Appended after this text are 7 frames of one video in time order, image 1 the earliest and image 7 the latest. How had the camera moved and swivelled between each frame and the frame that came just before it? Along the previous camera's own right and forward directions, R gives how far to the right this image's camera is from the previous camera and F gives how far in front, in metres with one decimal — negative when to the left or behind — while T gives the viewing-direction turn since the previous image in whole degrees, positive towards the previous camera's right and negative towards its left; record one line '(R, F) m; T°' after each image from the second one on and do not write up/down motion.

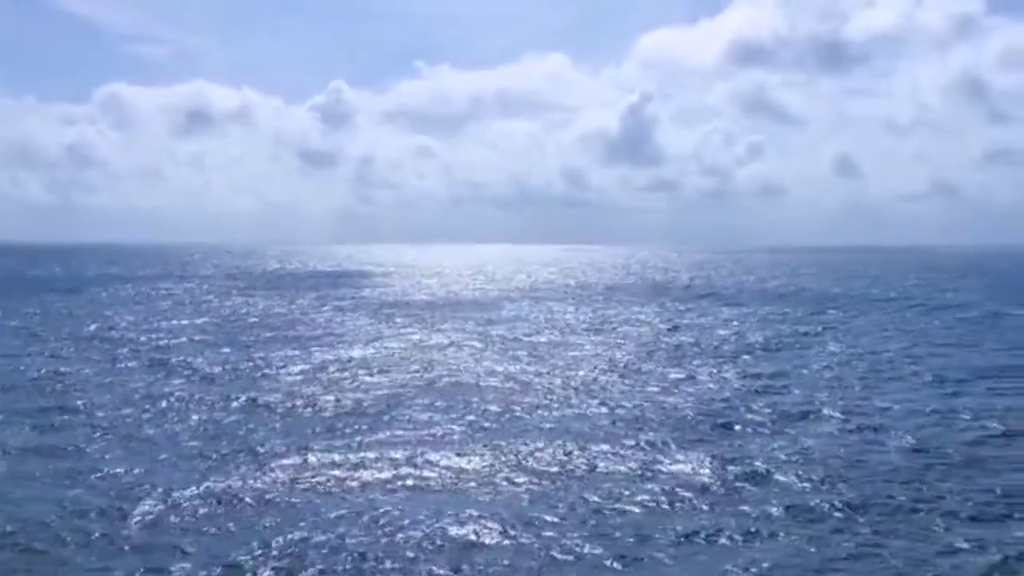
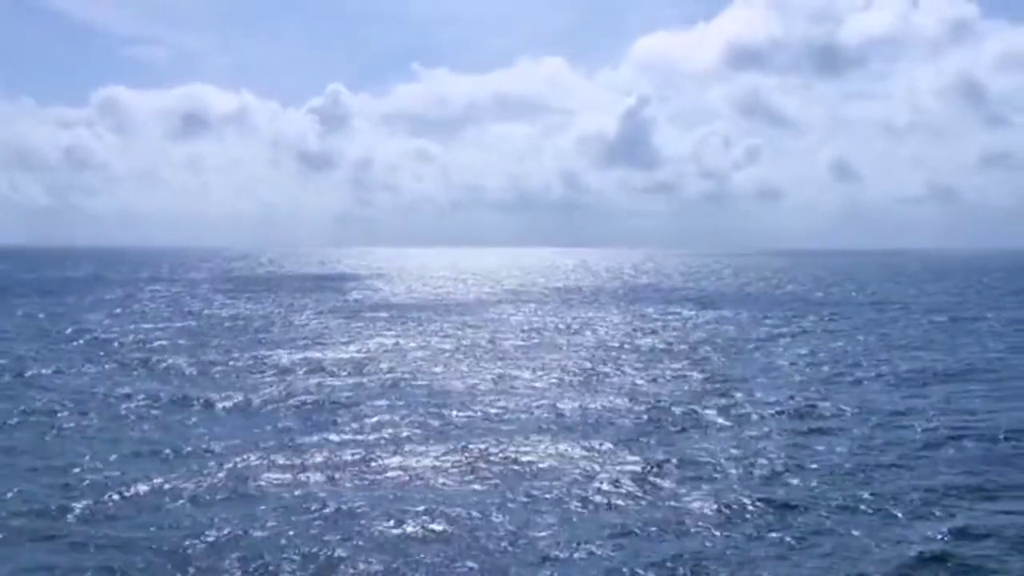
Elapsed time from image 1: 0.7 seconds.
(+1.2, -0.2) m; 0°
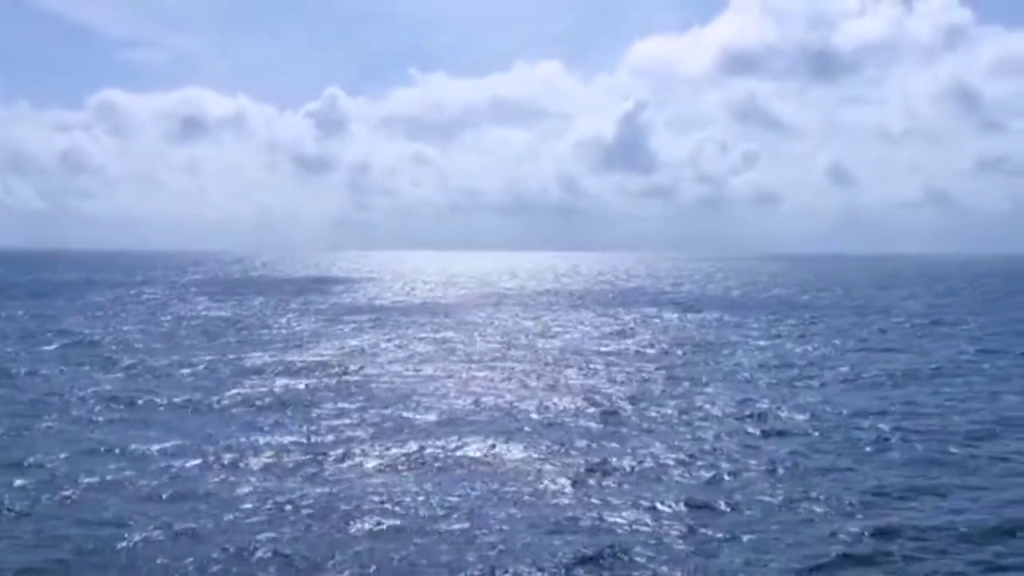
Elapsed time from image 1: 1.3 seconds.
(+1.2, -0.5) m; 0°
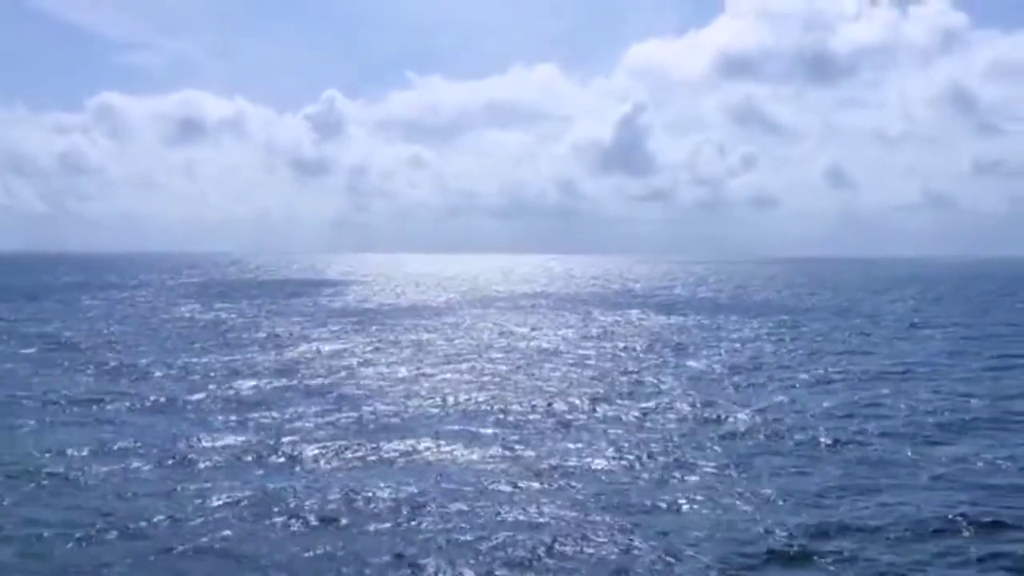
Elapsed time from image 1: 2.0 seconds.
(+1.1, -0.5) m; 0°
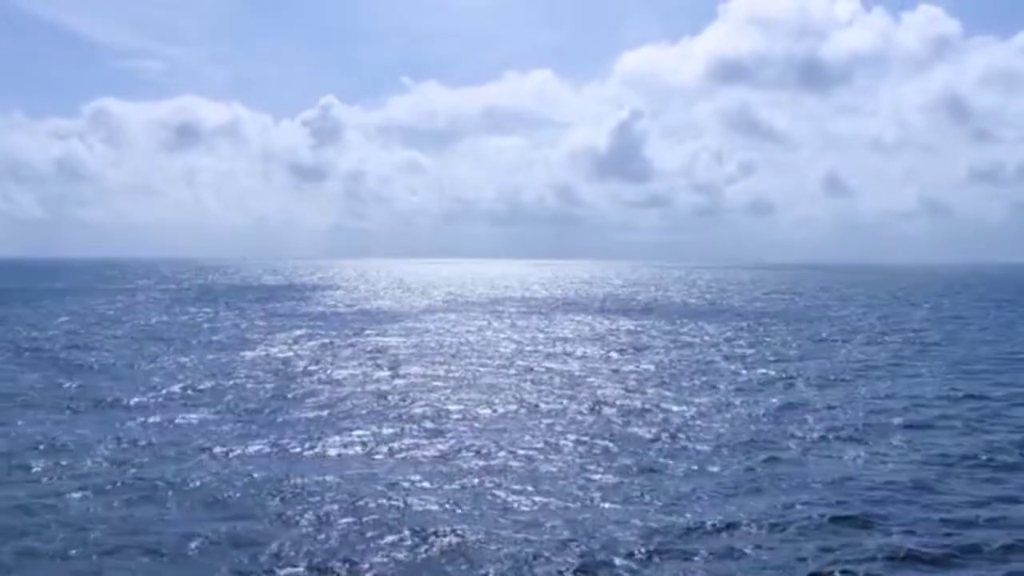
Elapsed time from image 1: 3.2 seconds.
(+1.6, -0.2) m; 0°
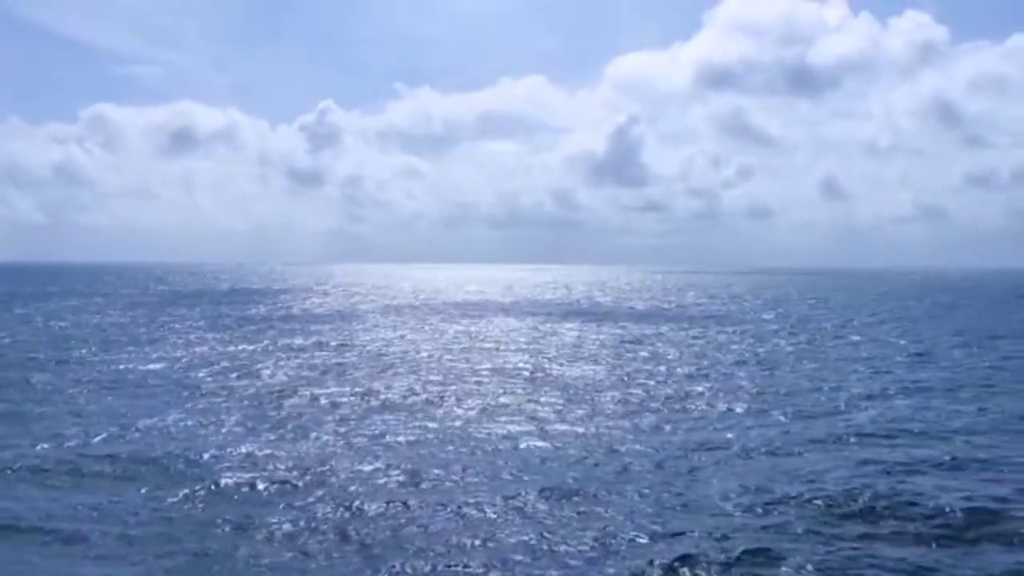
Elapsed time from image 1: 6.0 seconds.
(+2.0, -0.4) m; 0°
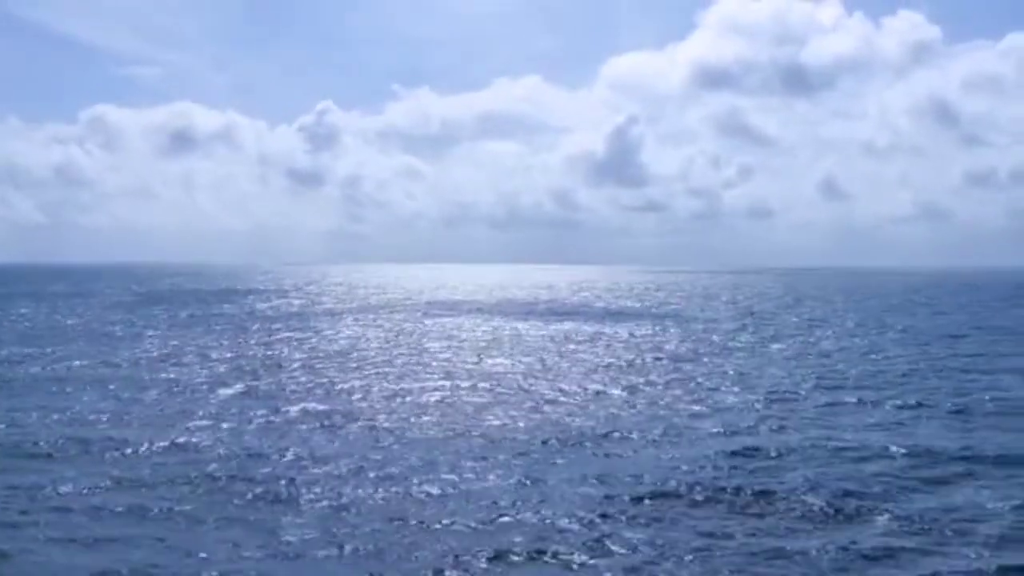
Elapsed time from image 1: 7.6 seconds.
(+0.7, 0.0) m; 0°
